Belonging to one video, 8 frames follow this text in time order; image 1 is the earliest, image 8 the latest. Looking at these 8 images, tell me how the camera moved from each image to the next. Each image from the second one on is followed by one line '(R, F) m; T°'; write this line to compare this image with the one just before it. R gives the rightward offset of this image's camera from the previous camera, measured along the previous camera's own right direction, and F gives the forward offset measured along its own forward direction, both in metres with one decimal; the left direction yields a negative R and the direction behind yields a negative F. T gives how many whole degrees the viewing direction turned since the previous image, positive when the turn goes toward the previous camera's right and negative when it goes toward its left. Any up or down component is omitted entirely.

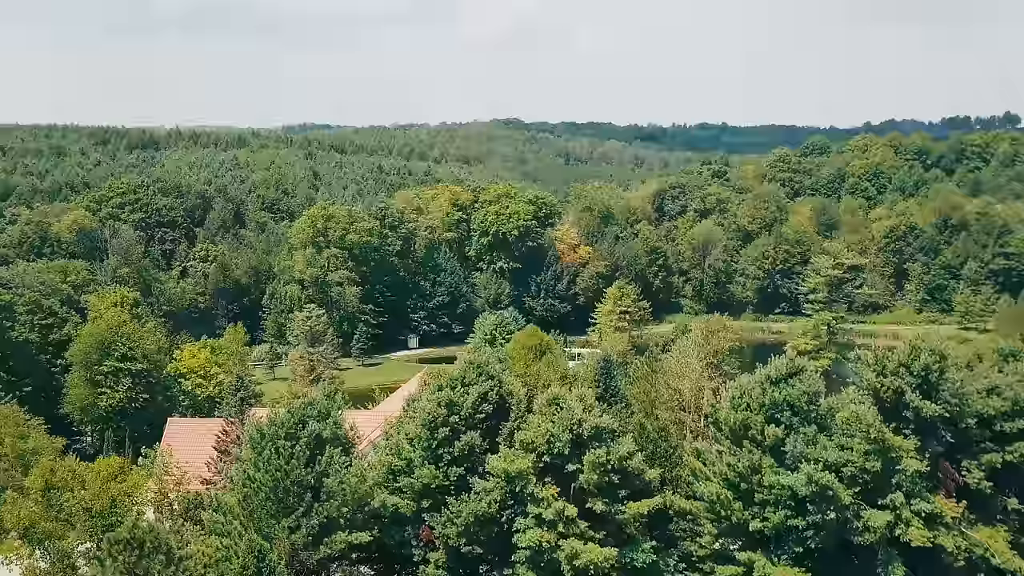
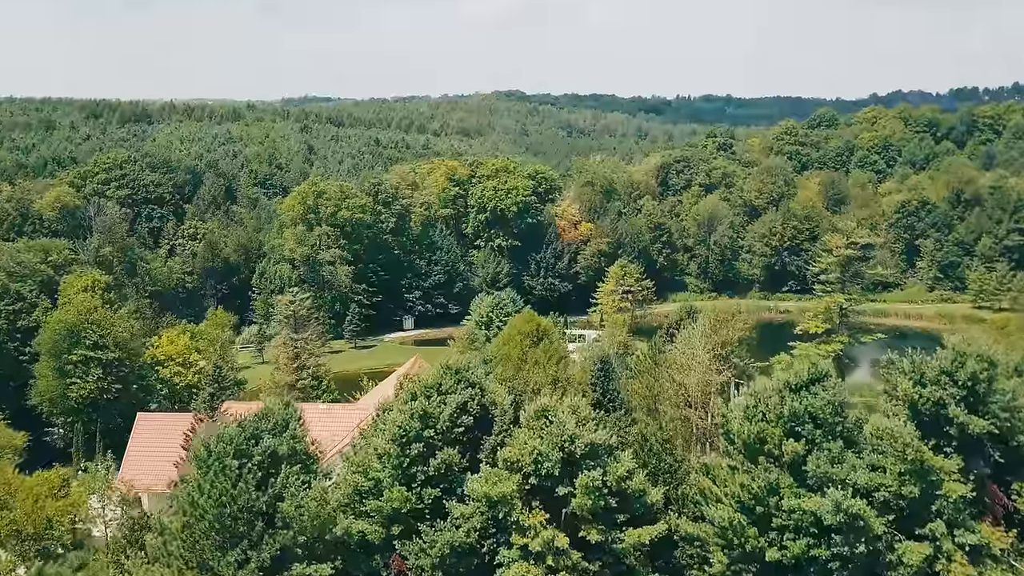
(+0.4, +2.5) m; 0°
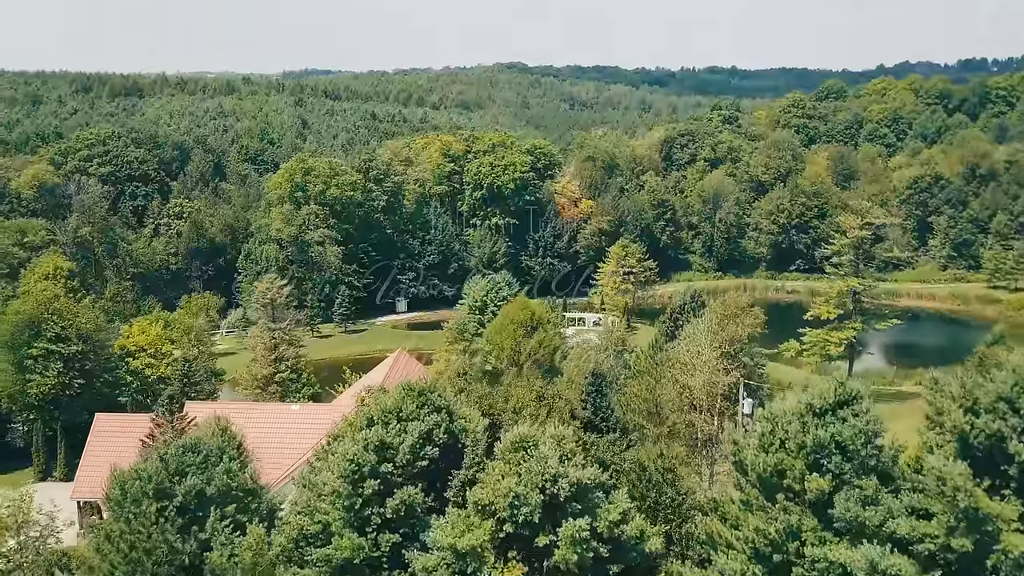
(+0.5, +2.7) m; 0°
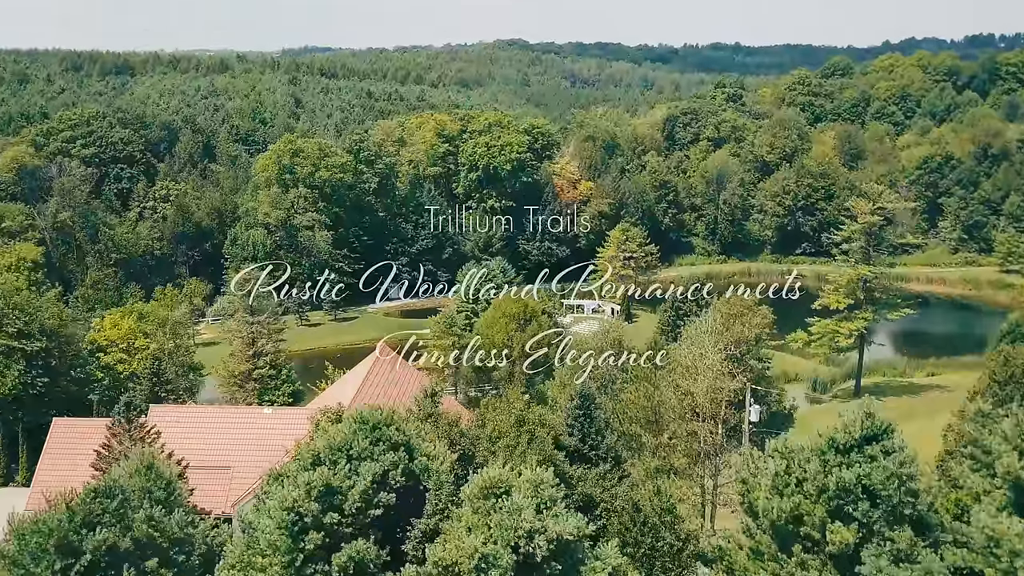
(+0.4, +2.2) m; 0°
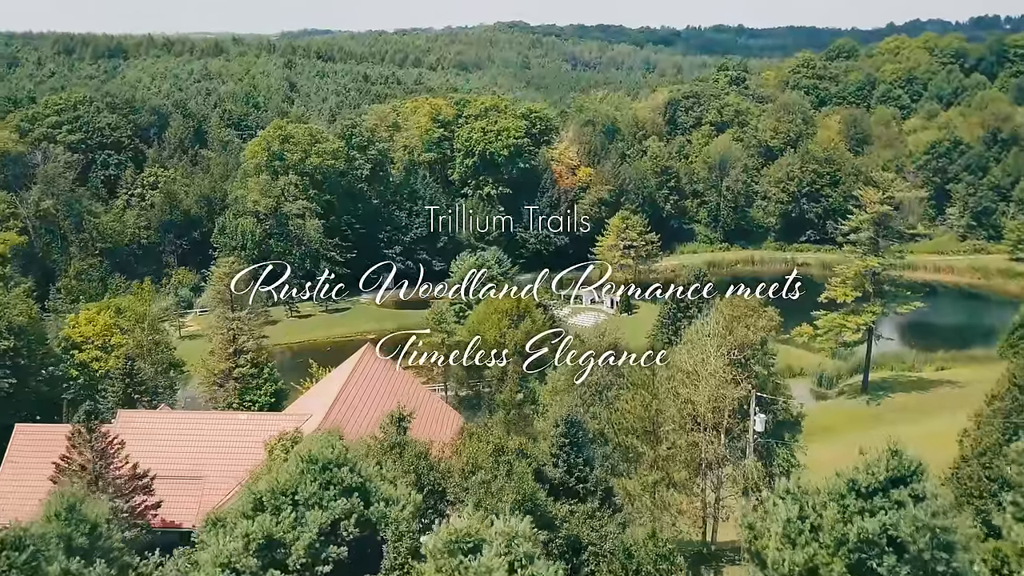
(+0.3, +1.7) m; 0°
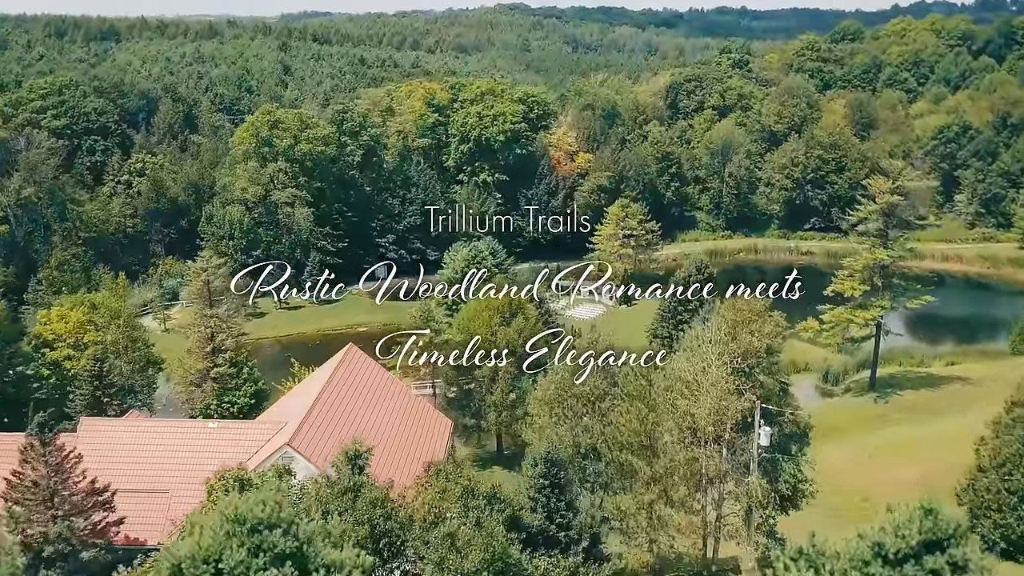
(+0.4, +1.7) m; 0°
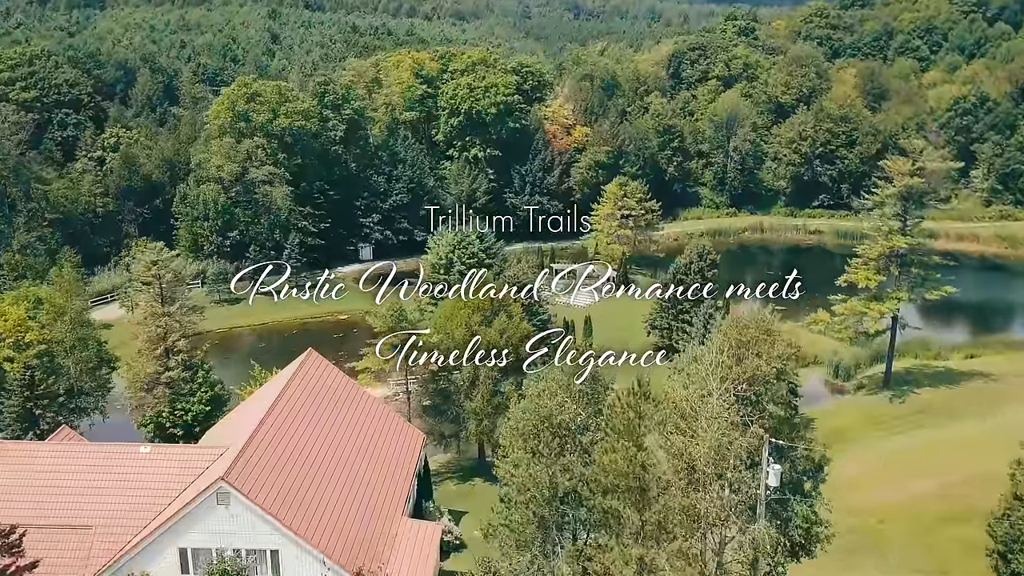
(+0.7, +3.2) m; 0°
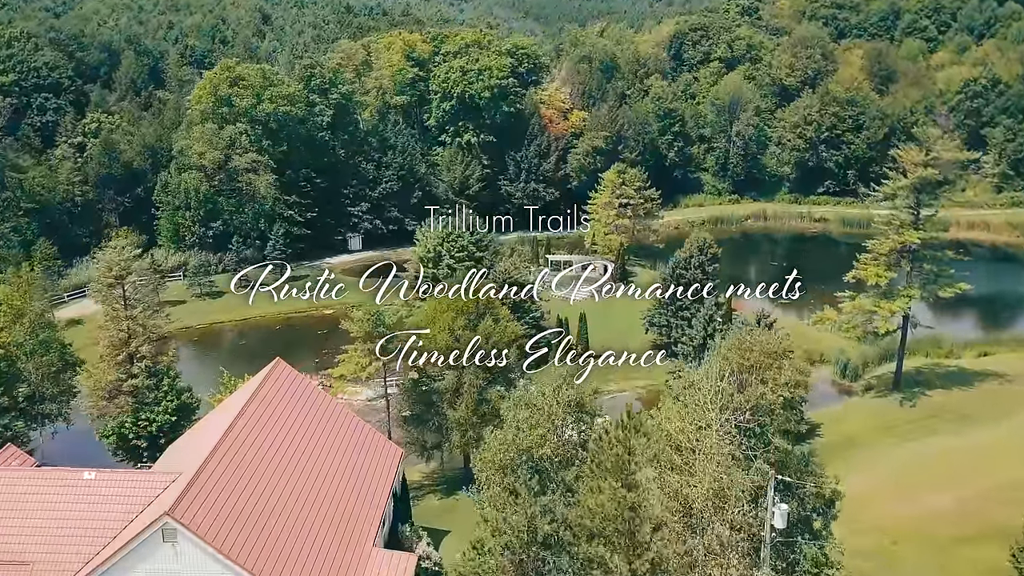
(+0.5, +2.0) m; 0°
